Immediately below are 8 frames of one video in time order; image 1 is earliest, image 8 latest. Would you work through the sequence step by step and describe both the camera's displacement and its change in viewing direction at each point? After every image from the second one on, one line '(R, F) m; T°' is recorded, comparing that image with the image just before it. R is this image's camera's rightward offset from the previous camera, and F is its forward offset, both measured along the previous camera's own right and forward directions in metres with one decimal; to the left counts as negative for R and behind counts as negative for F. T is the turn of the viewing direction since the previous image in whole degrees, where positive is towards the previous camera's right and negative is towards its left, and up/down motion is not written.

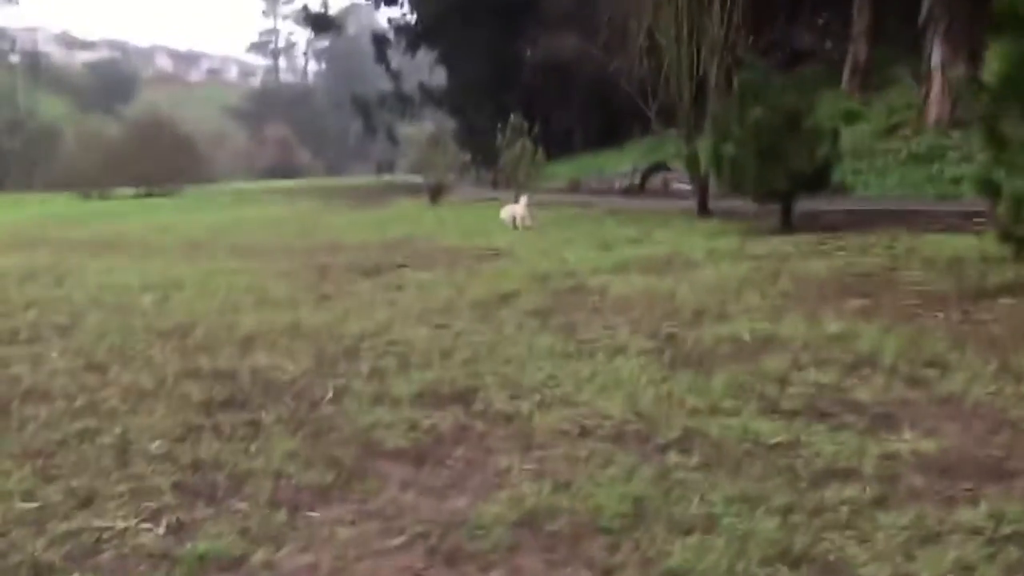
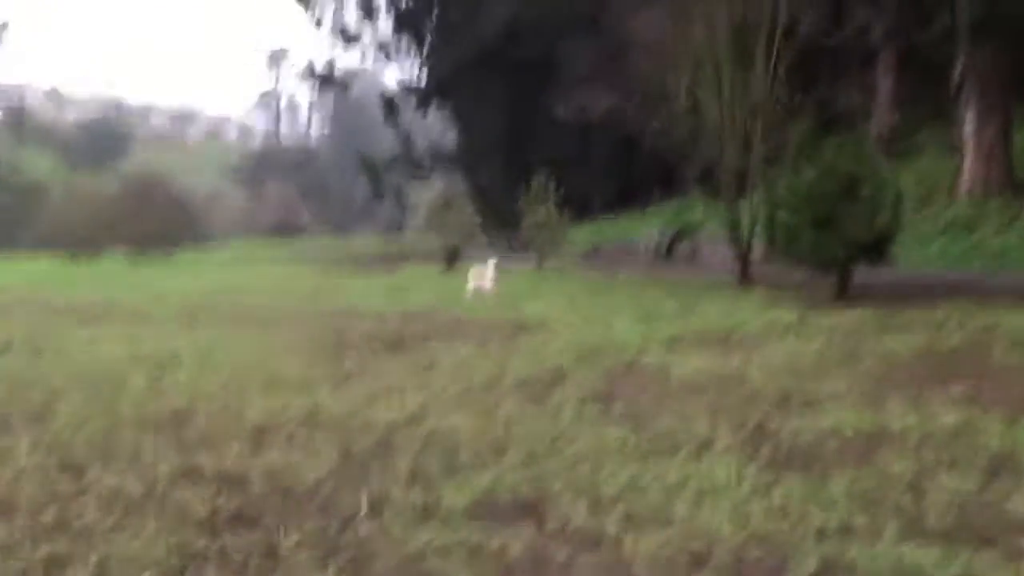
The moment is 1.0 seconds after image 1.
(-0.3, +0.9) m; 0°
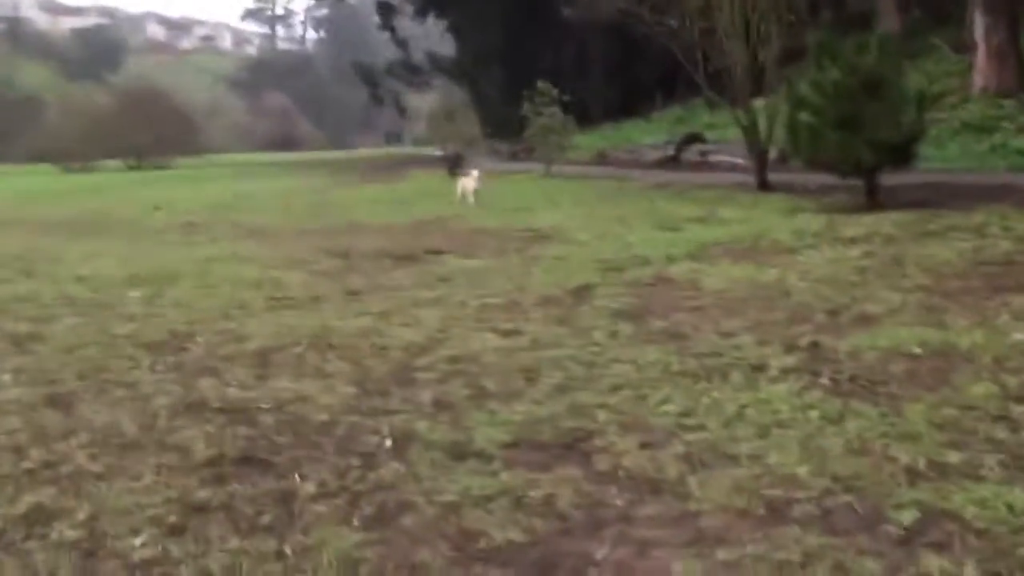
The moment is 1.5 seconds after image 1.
(-0.1, +0.5) m; 0°
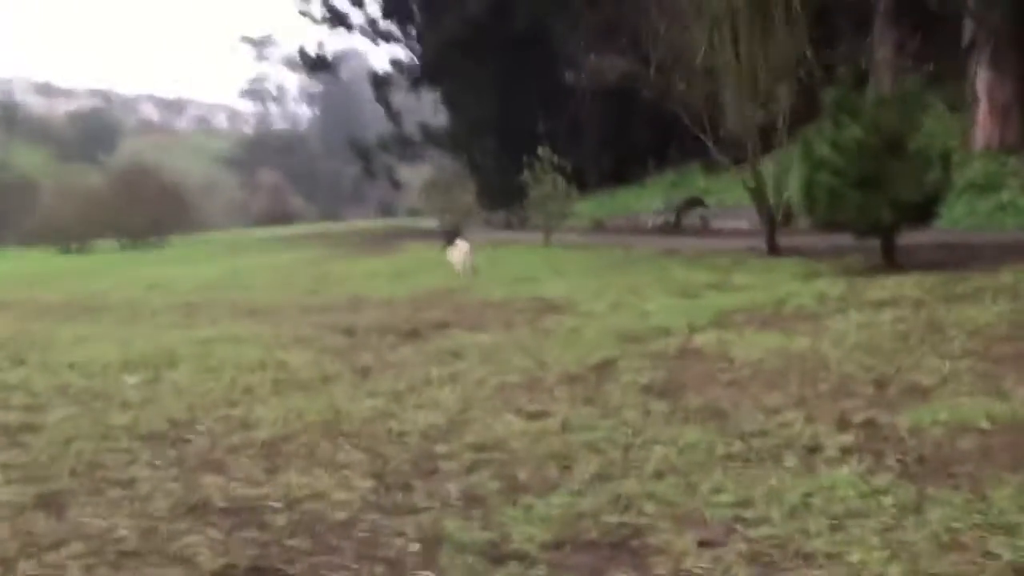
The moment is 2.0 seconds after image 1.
(-0.1, +0.3) m; 0°
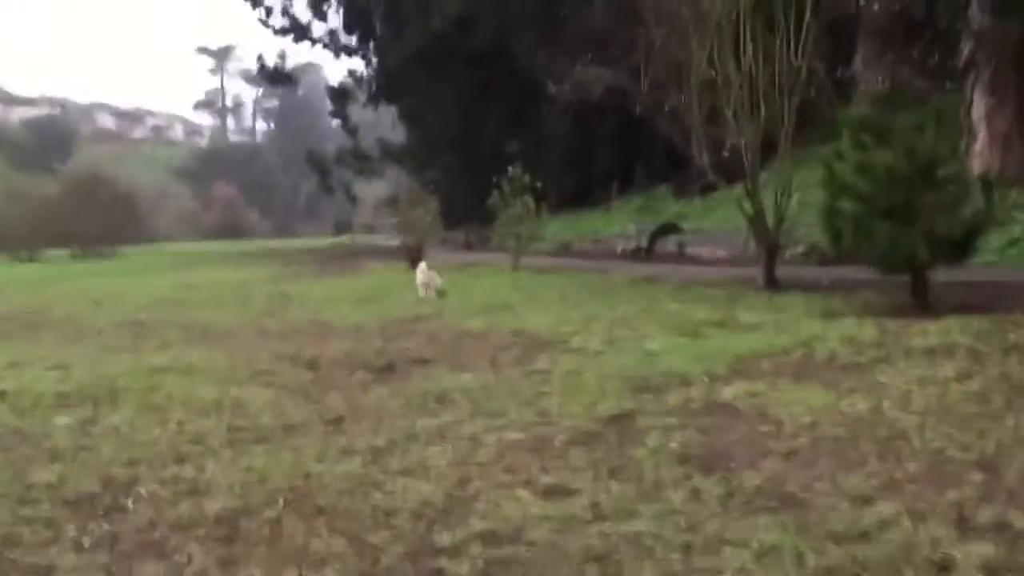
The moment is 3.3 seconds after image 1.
(-0.3, +1.0) m; +2°
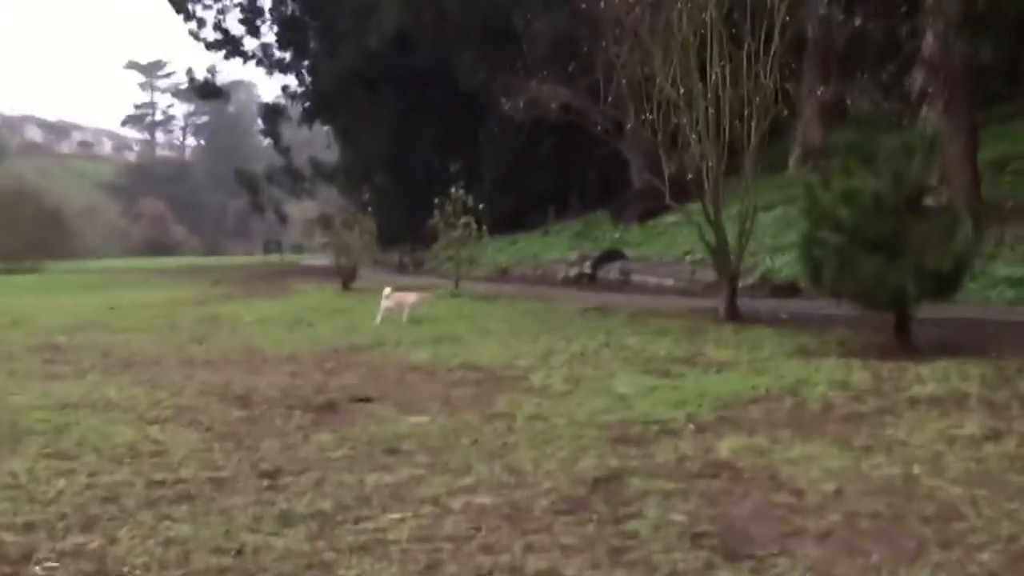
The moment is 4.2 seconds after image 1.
(-0.2, +0.9) m; +4°
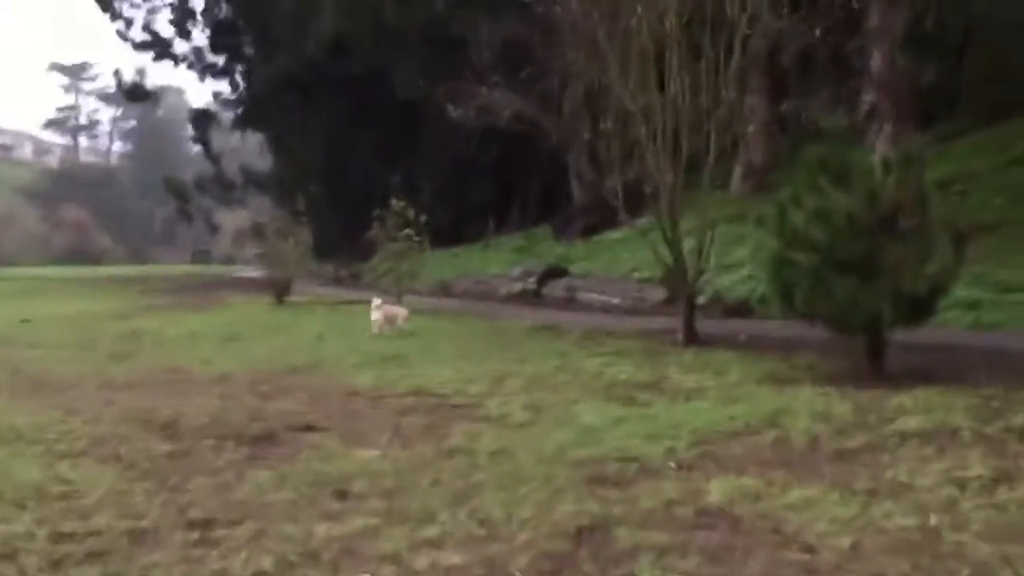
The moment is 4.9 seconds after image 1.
(-0.2, +0.6) m; +4°
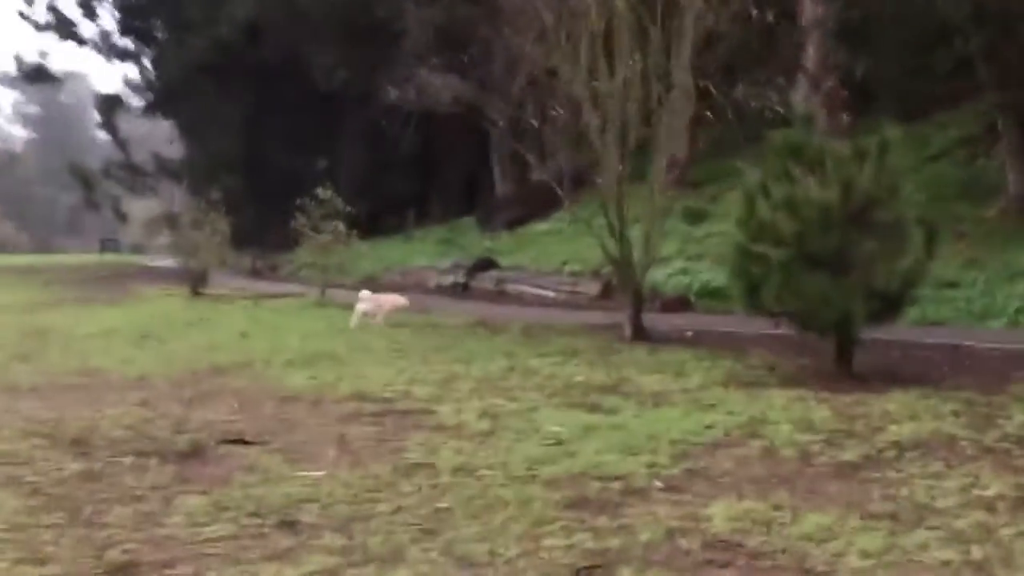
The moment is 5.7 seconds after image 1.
(-0.3, +0.7) m; +5°
